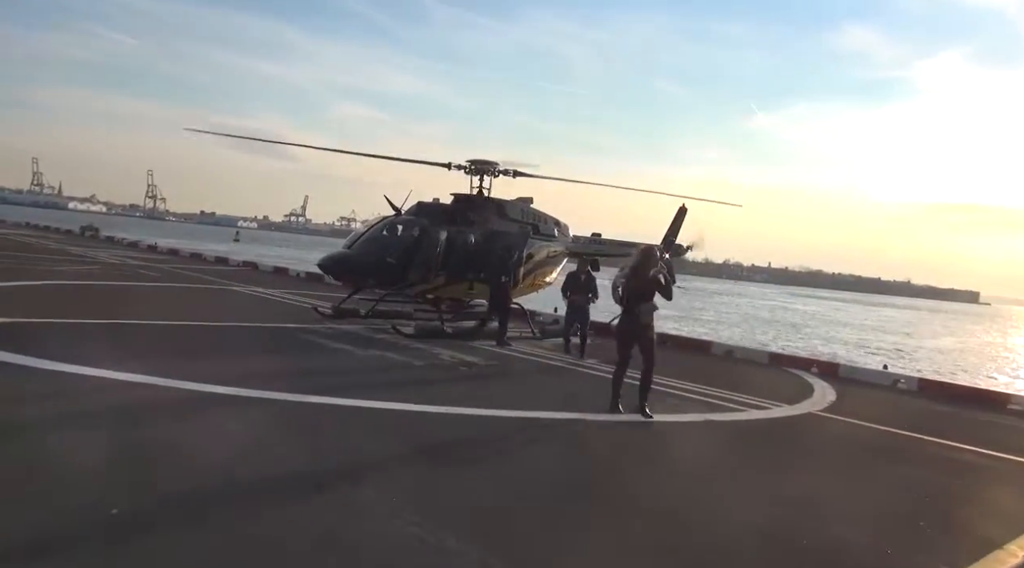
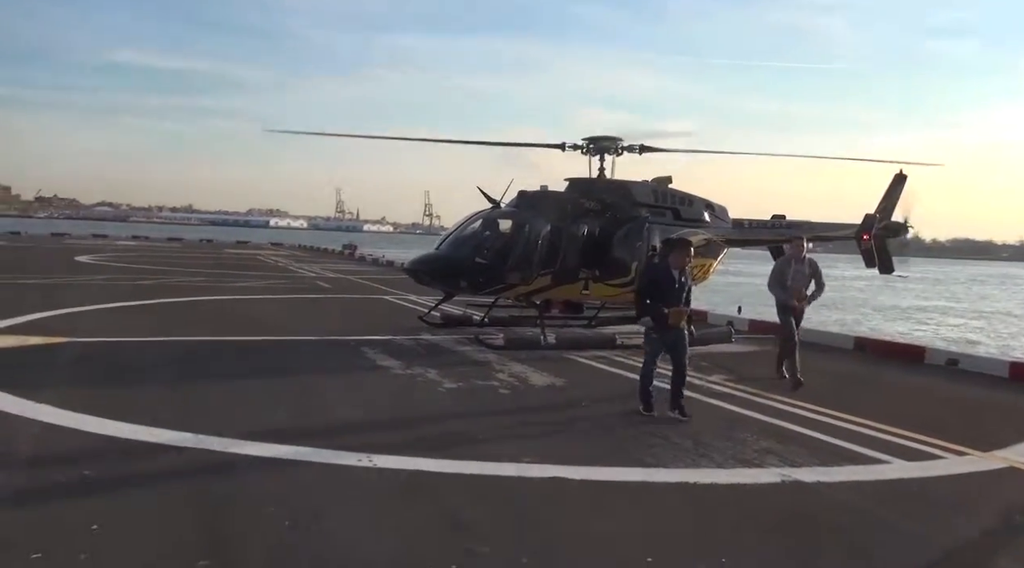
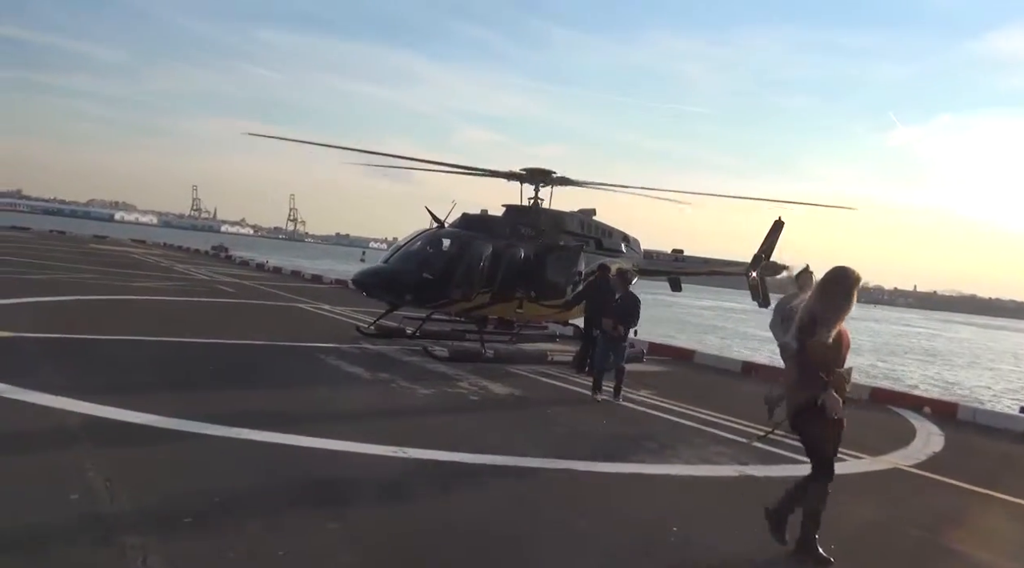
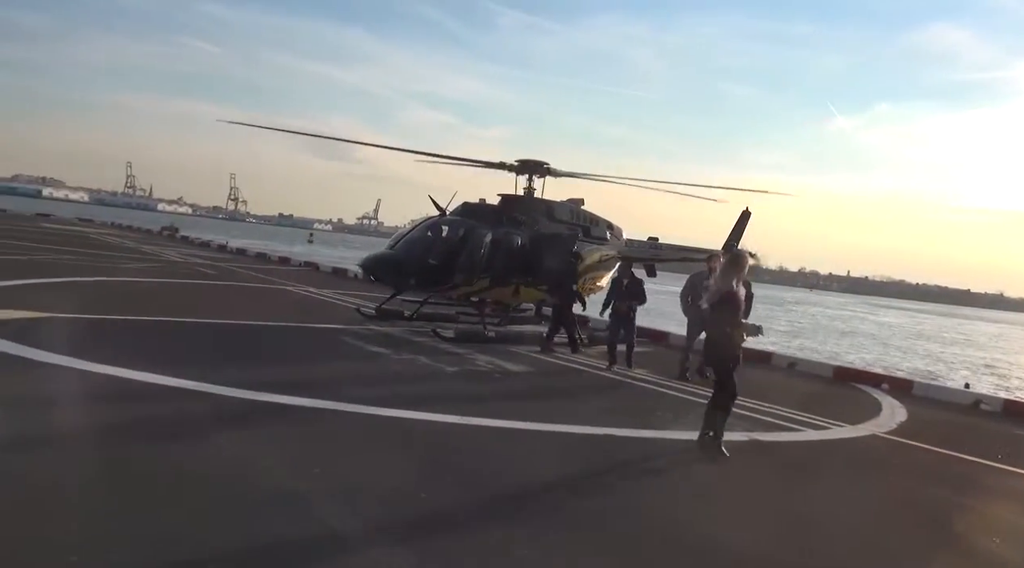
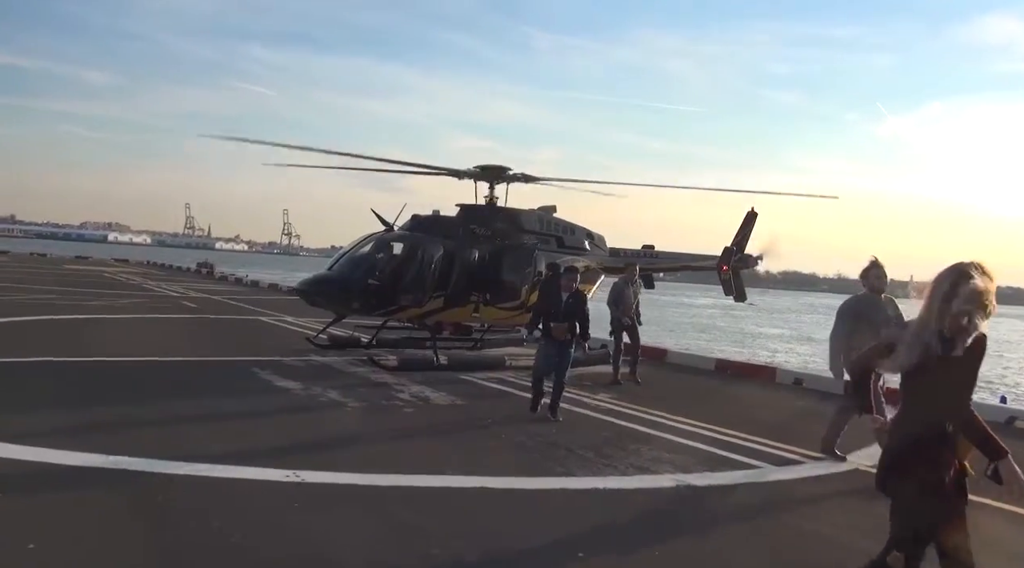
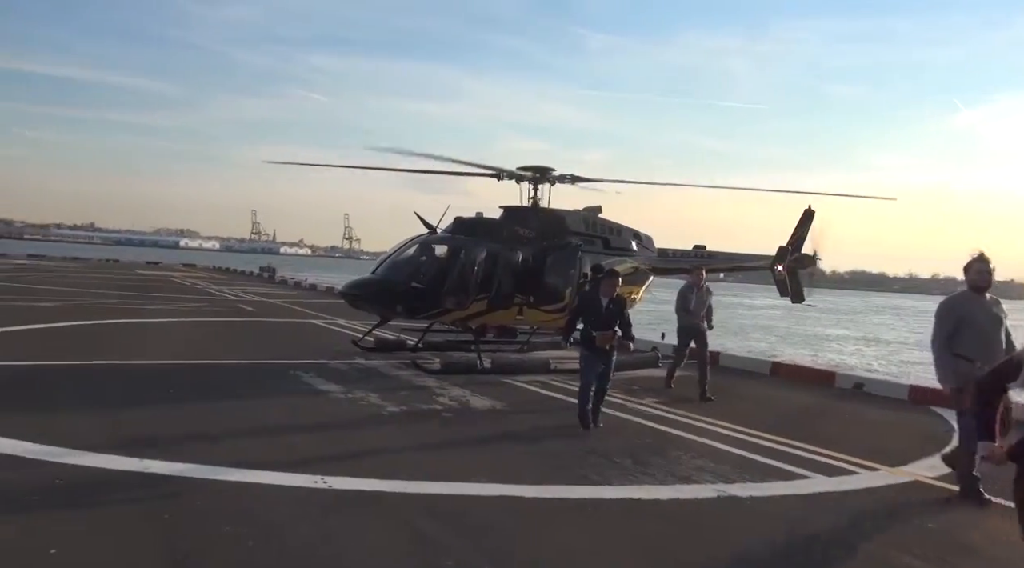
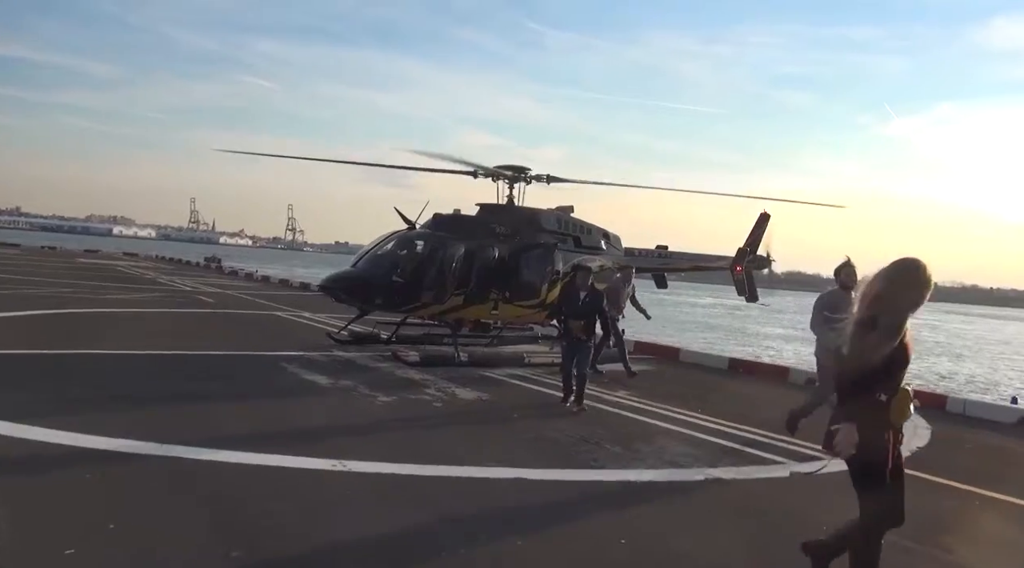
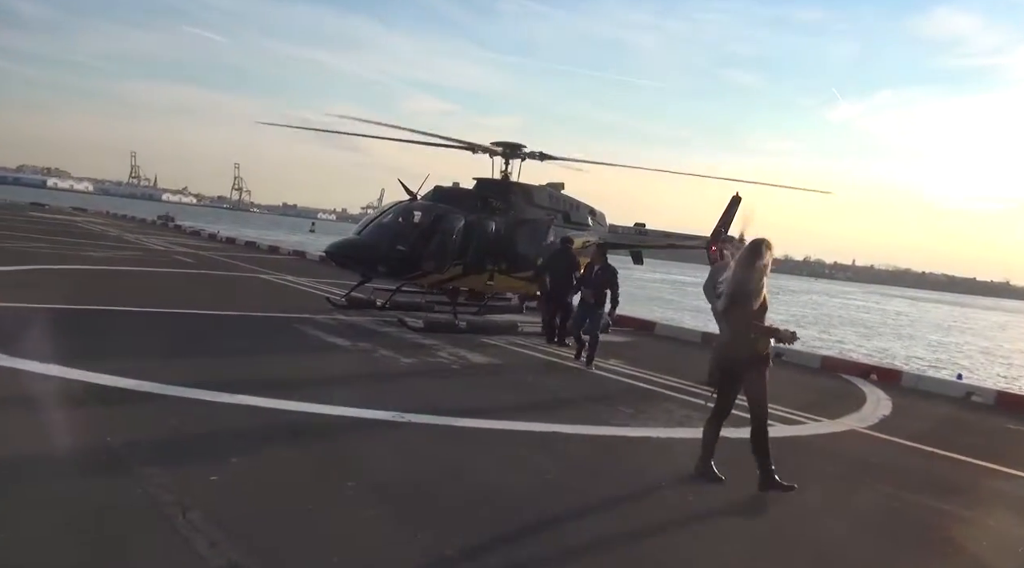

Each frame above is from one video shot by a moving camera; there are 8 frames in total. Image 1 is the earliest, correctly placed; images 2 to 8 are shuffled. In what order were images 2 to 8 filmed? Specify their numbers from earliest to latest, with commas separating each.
4, 8, 3, 7, 5, 6, 2
